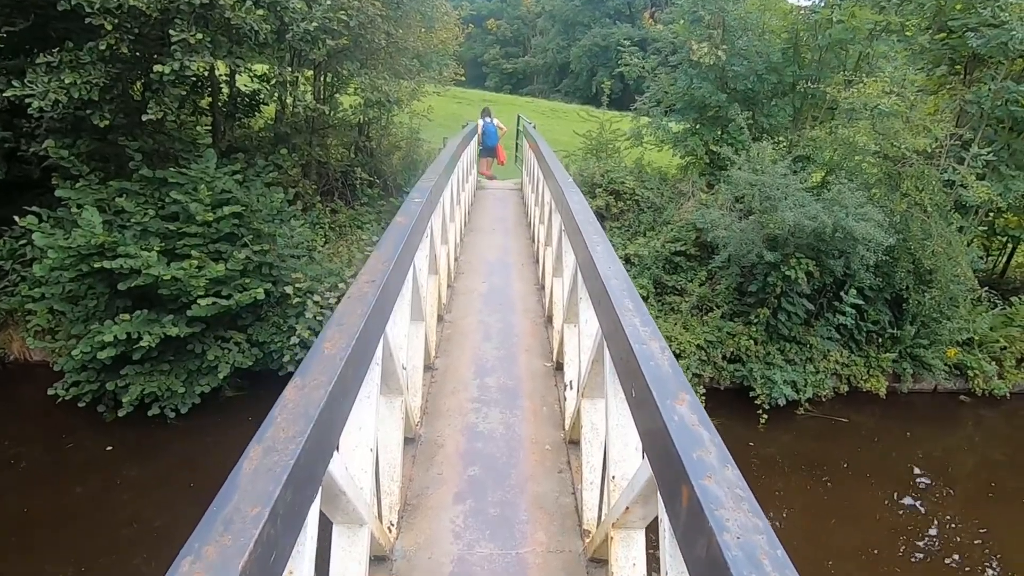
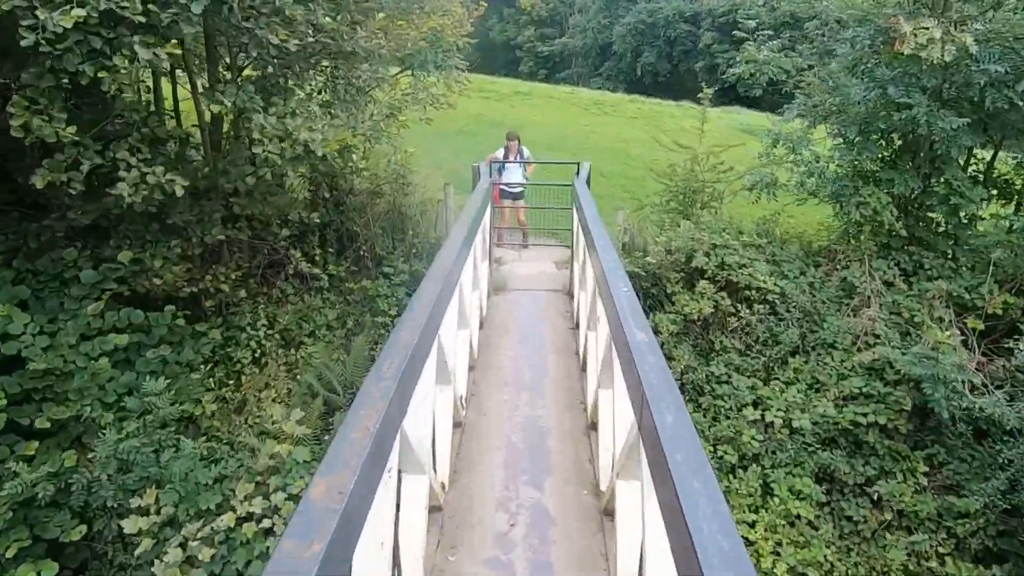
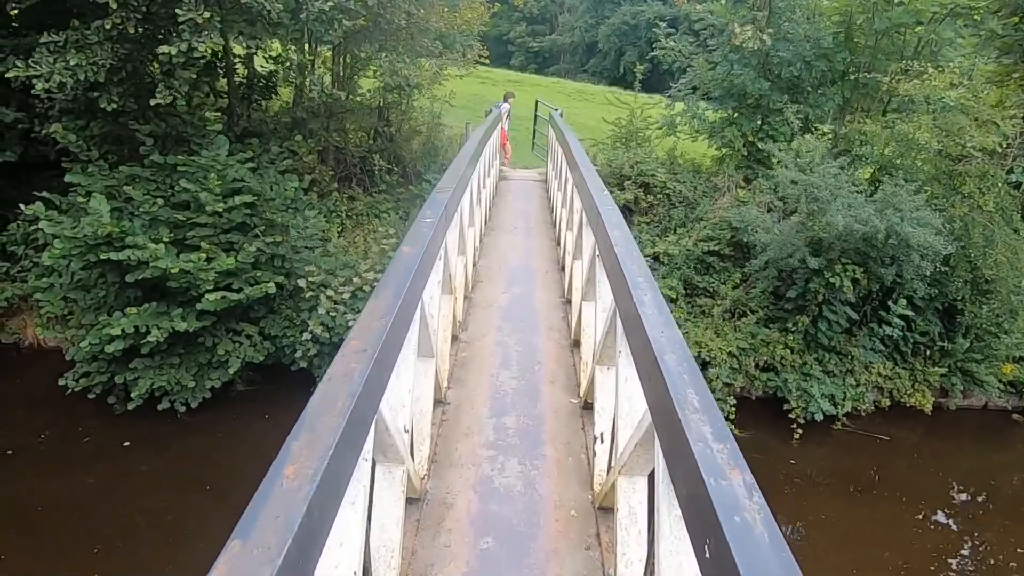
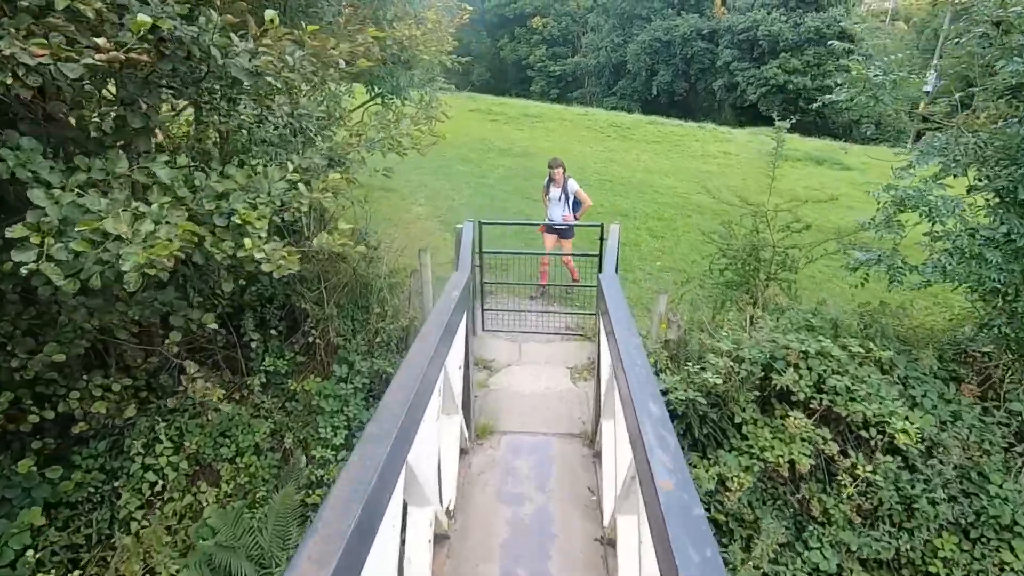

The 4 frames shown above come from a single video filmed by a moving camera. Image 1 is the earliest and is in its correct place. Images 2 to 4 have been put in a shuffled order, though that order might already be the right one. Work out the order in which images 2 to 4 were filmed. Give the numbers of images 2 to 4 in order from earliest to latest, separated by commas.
3, 2, 4
